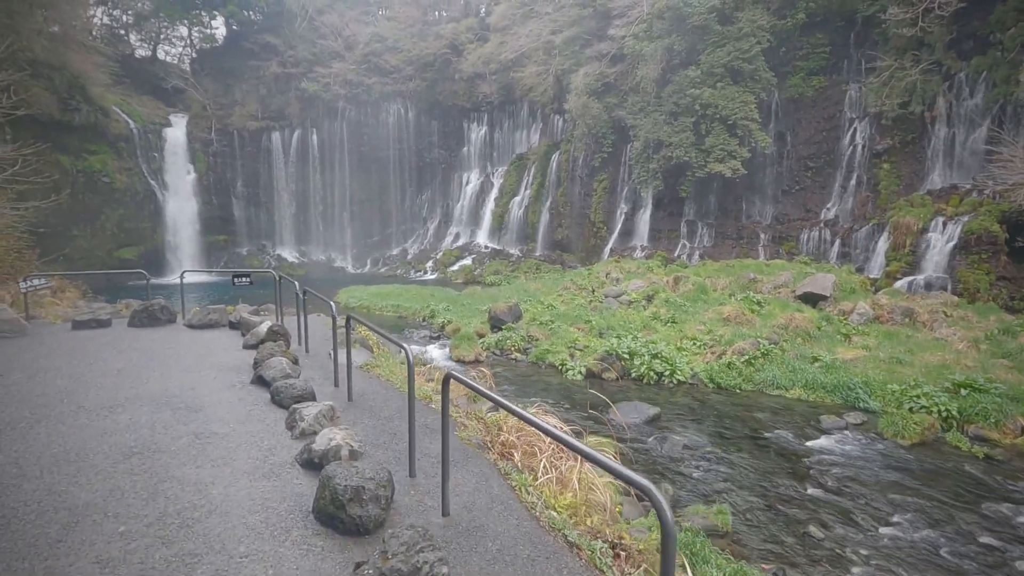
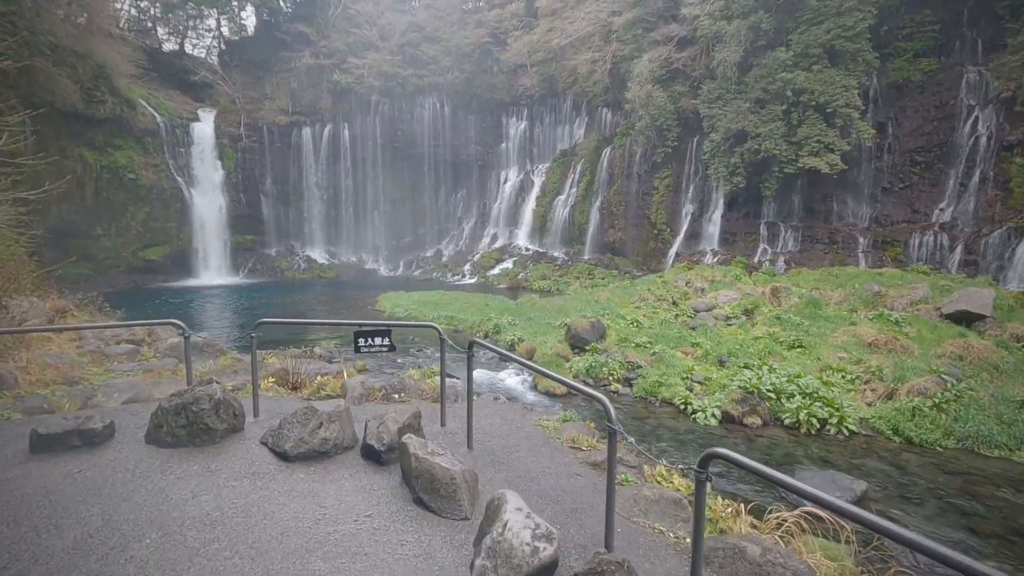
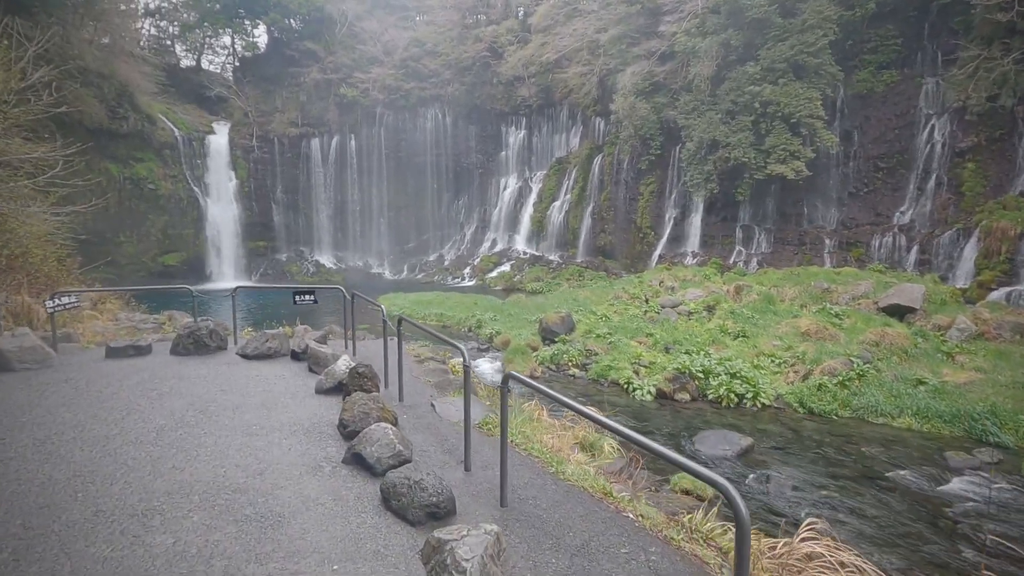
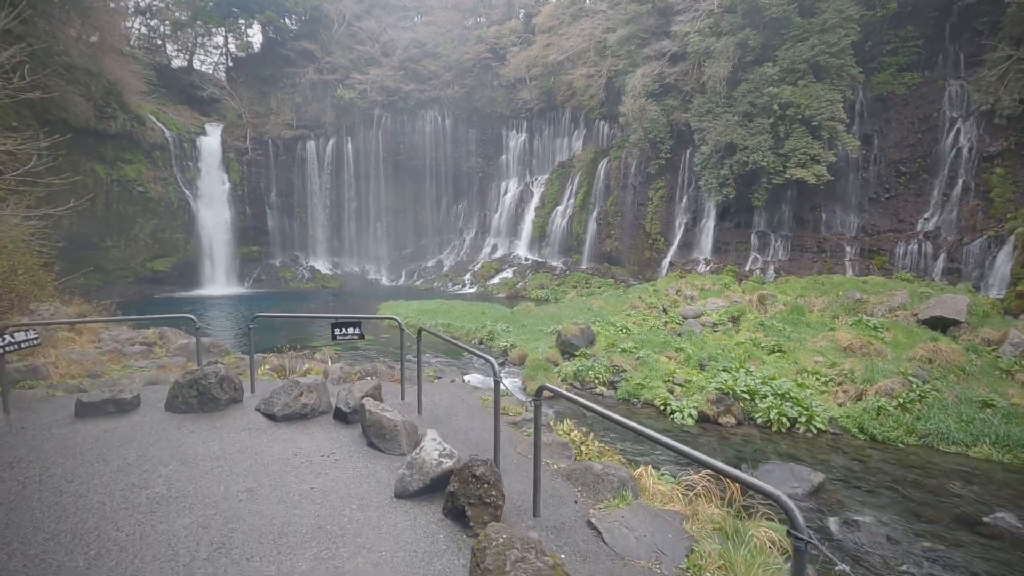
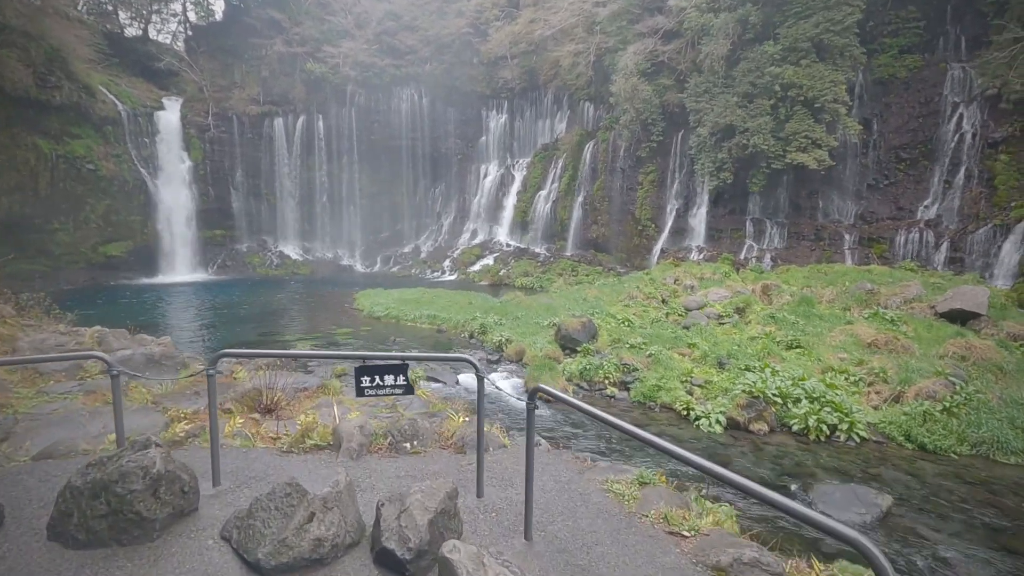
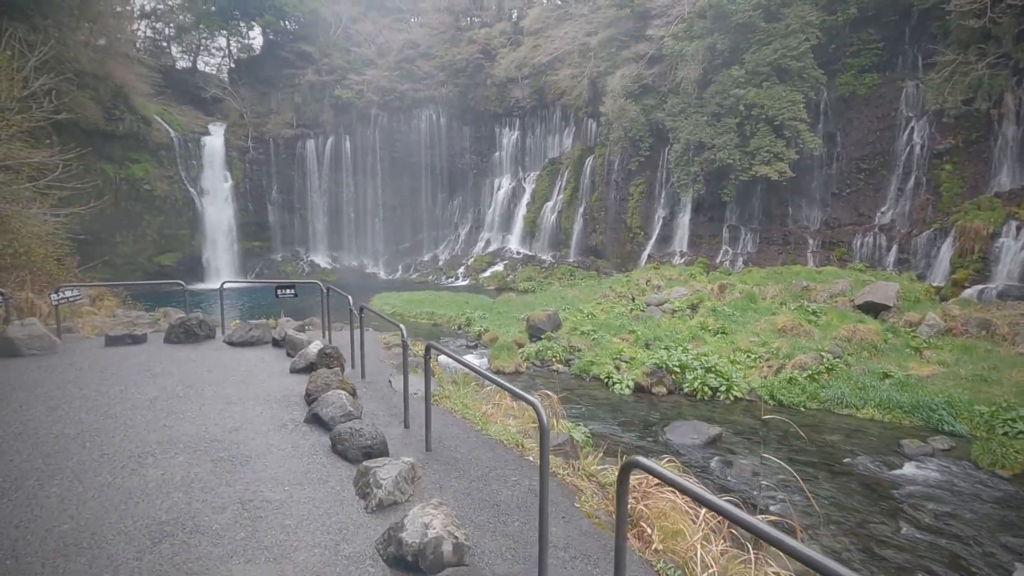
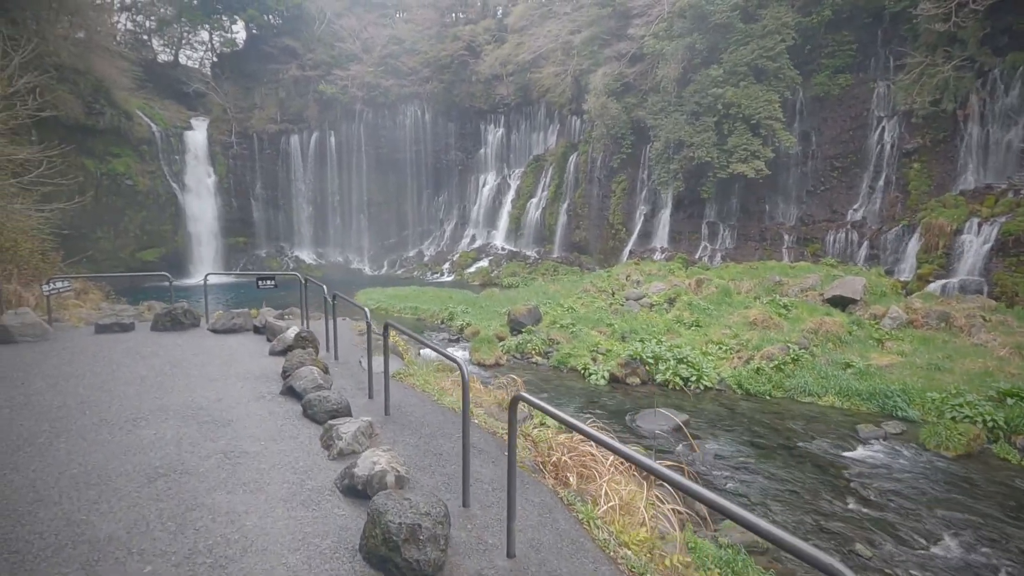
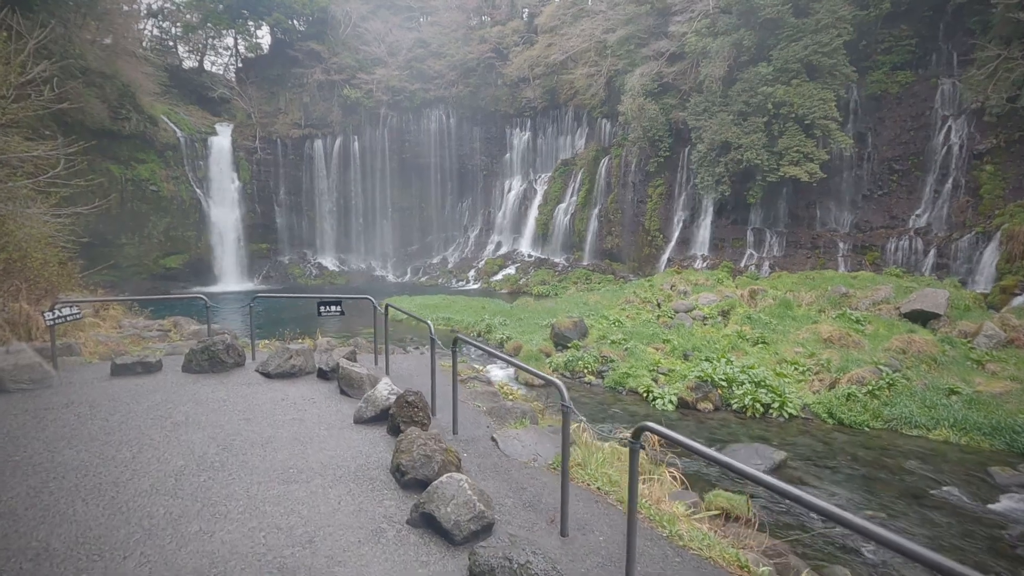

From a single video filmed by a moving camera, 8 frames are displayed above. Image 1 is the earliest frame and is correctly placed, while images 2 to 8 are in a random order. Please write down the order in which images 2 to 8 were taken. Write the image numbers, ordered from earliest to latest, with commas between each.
7, 6, 3, 8, 4, 2, 5
